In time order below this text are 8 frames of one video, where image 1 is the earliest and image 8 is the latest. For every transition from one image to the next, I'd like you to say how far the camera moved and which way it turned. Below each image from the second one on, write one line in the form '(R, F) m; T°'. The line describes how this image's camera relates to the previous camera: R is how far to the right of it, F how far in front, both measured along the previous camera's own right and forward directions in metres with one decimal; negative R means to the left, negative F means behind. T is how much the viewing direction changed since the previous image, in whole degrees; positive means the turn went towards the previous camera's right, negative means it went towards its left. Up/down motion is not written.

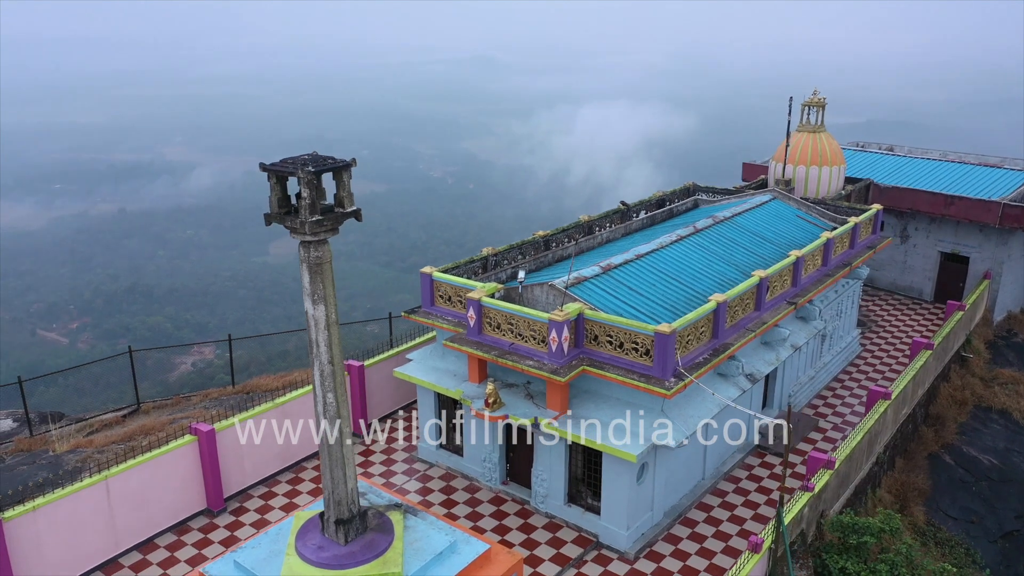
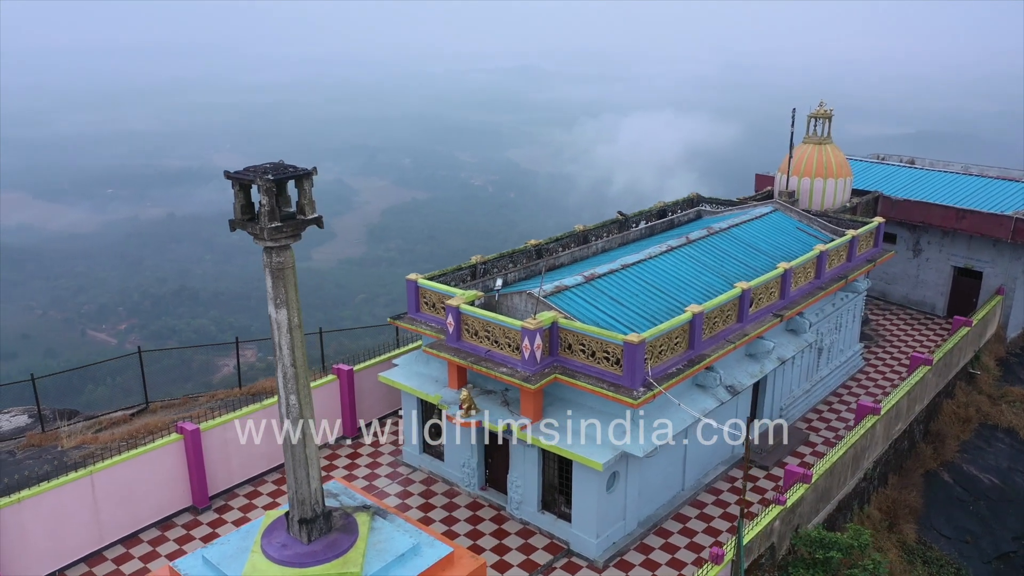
(+1.0, -0.1) m; -2°
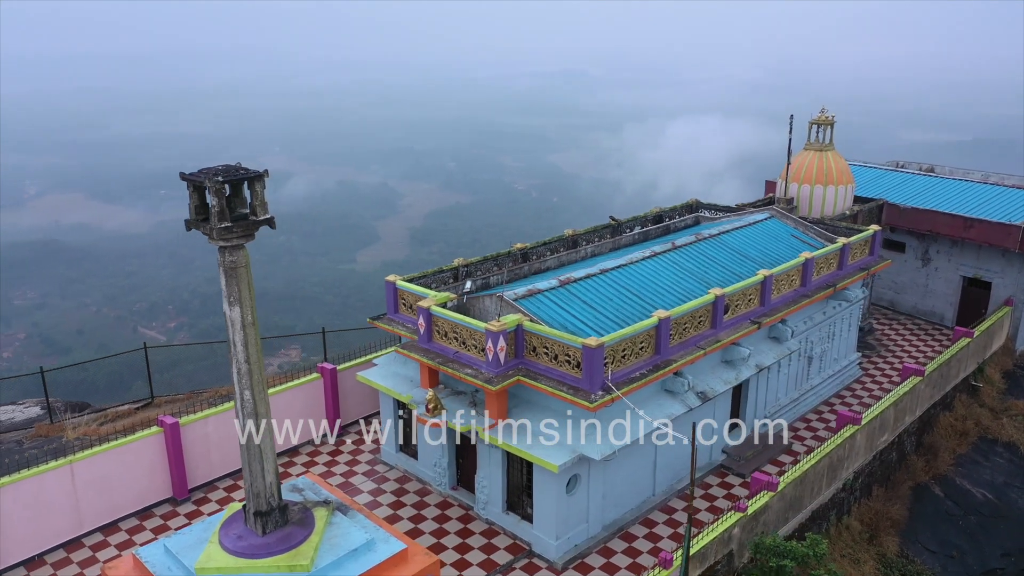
(+1.2, -0.1) m; -3°
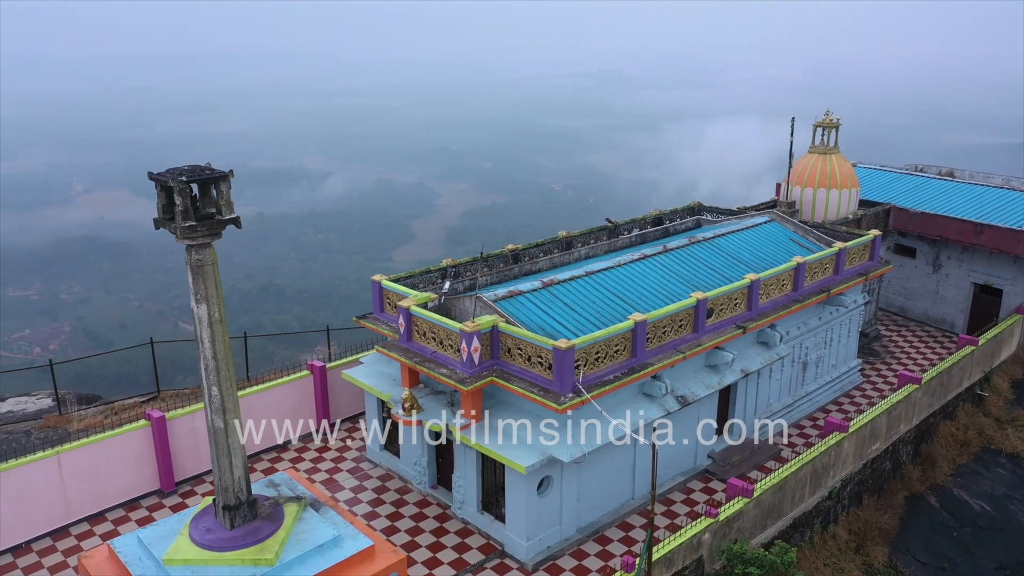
(+0.9, 0.0) m; -2°
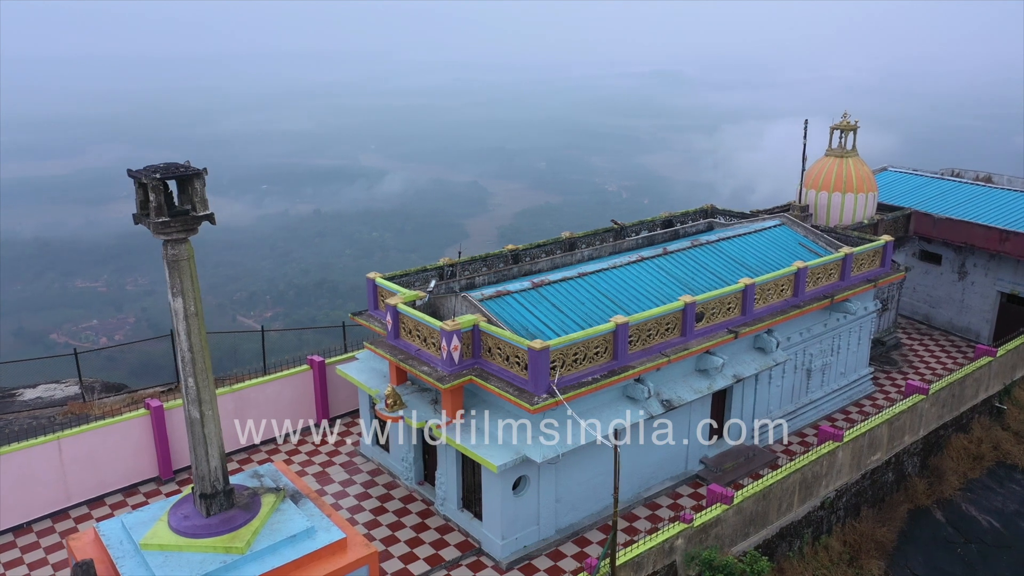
(+1.1, 0.0) m; -3°
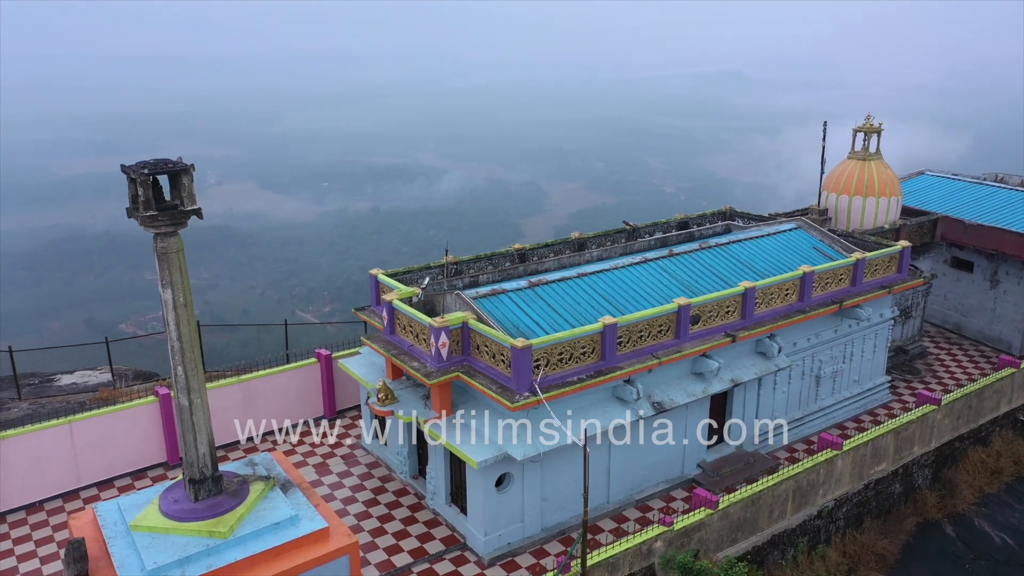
(+1.0, -0.1) m; -4°
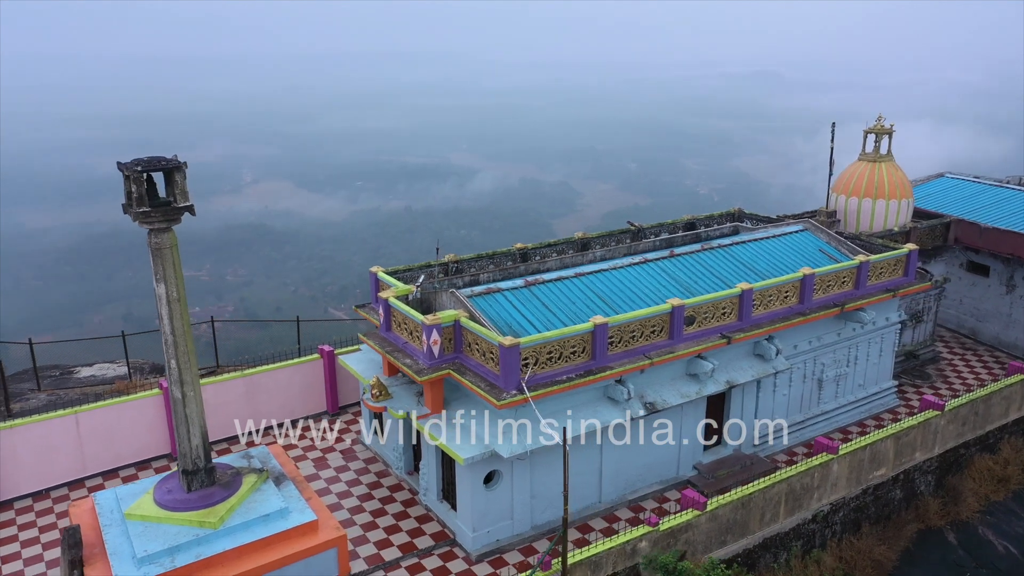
(+0.6, -0.1) m; -2°
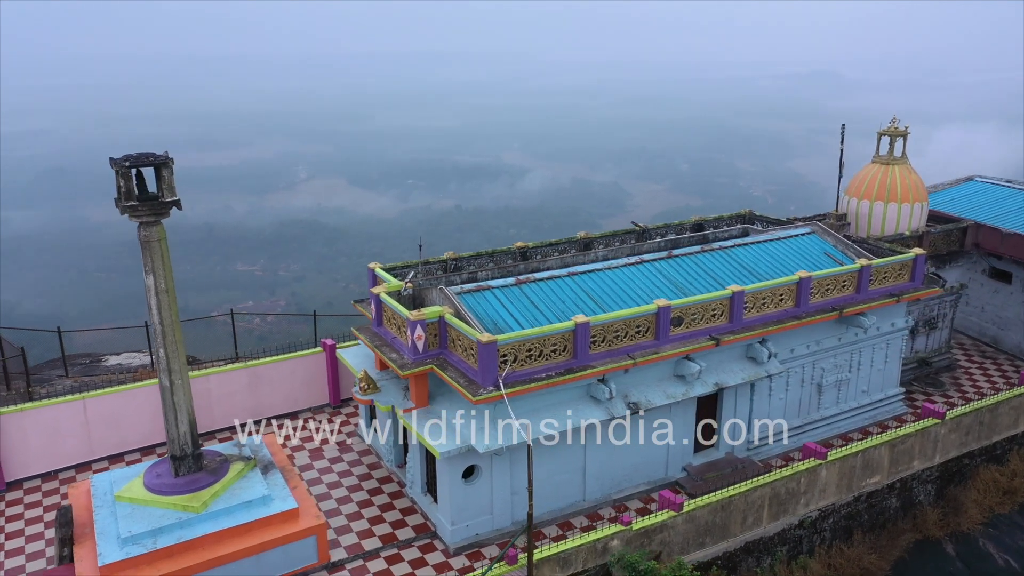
(+1.0, -0.1) m; -3°
